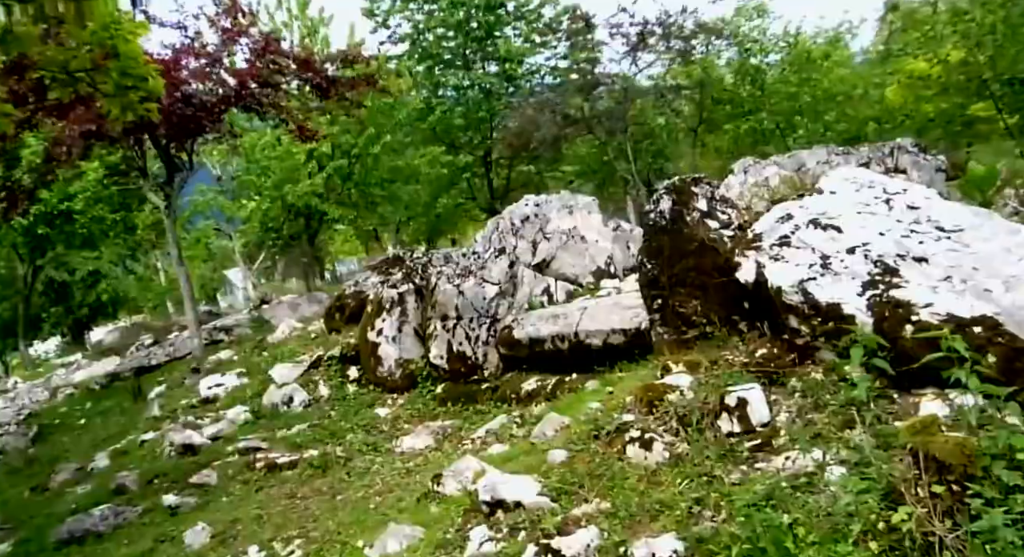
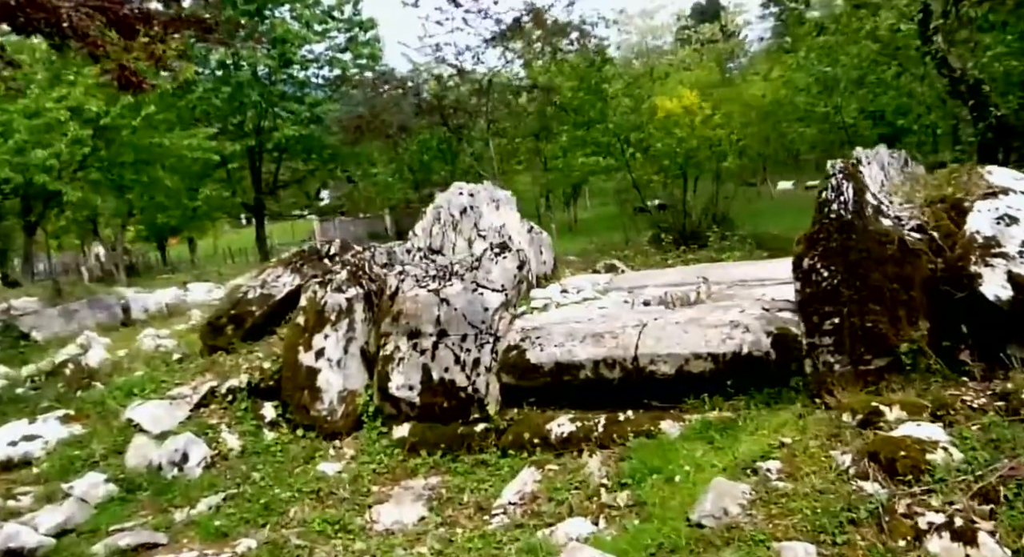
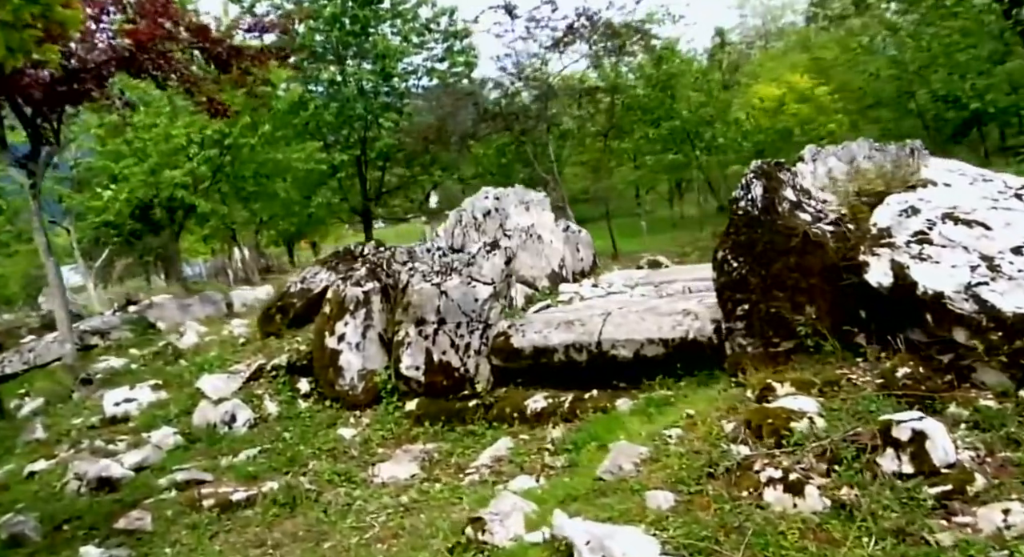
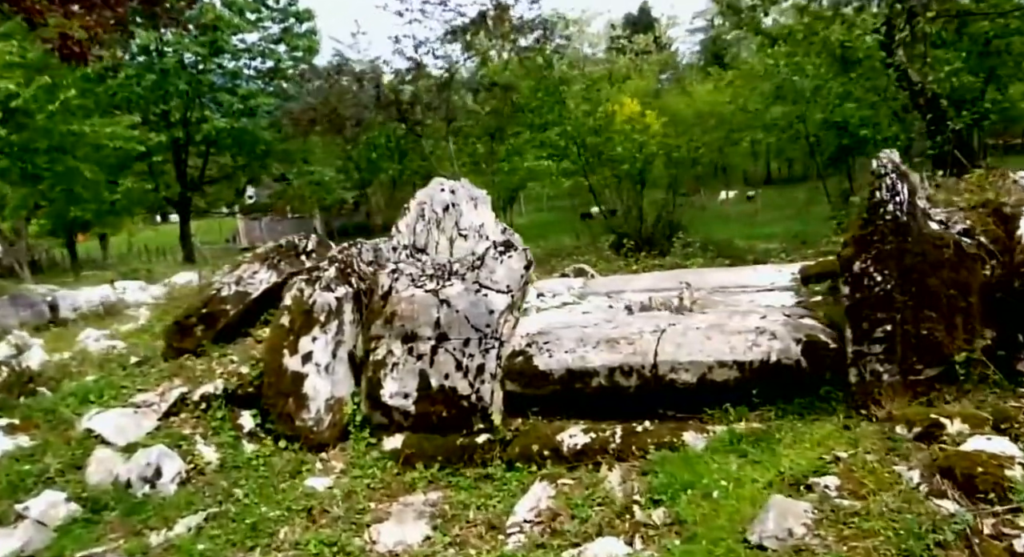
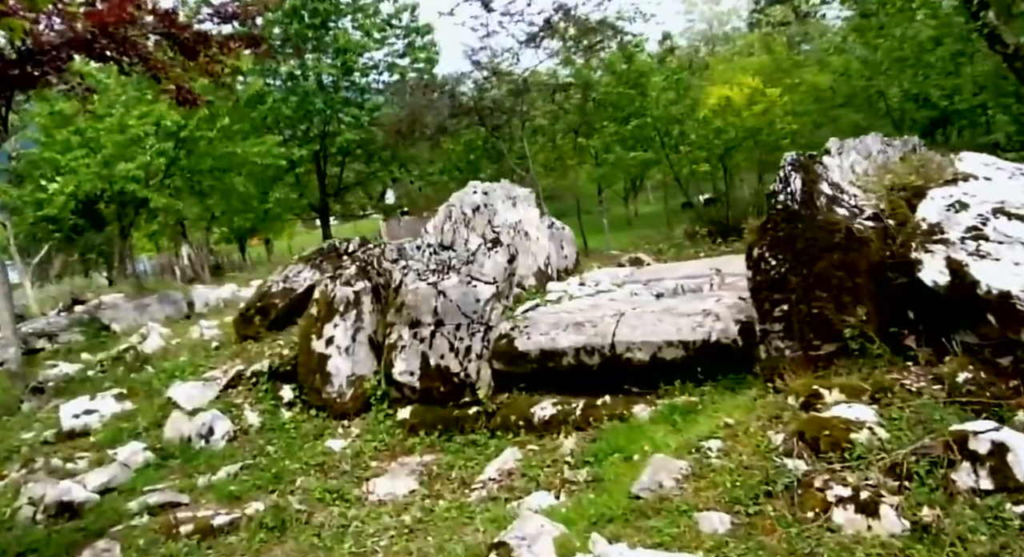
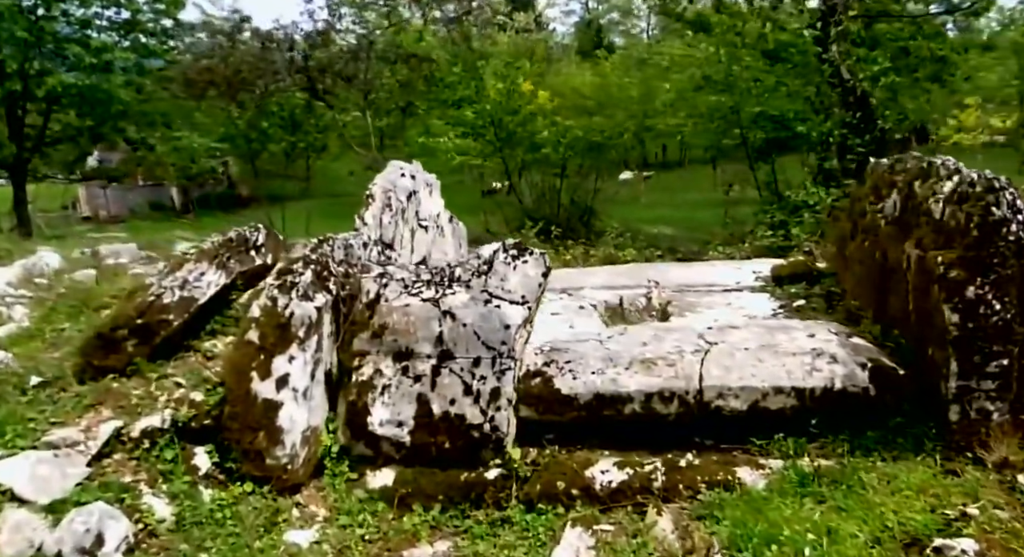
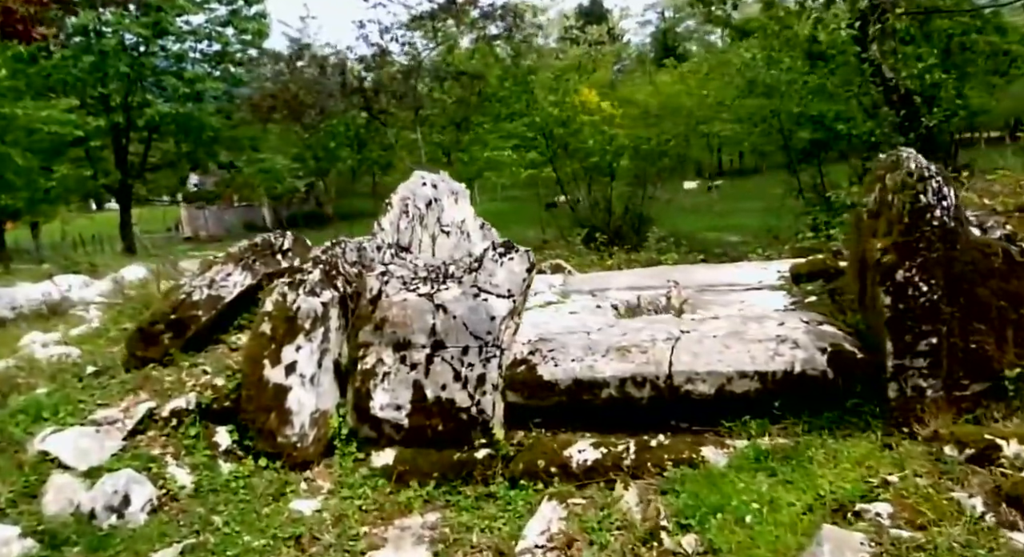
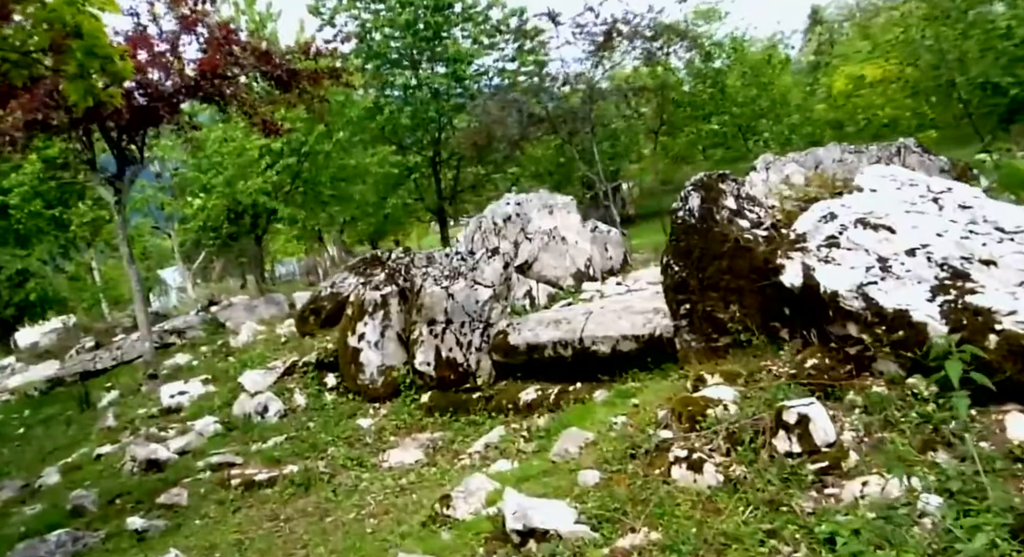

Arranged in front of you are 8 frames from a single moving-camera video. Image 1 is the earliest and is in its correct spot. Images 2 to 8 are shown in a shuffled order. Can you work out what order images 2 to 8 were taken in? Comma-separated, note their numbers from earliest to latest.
8, 3, 5, 2, 4, 7, 6
